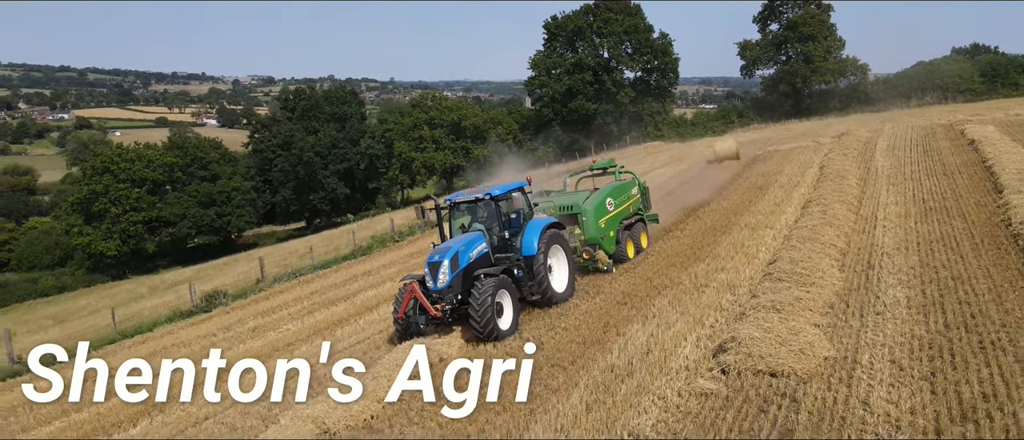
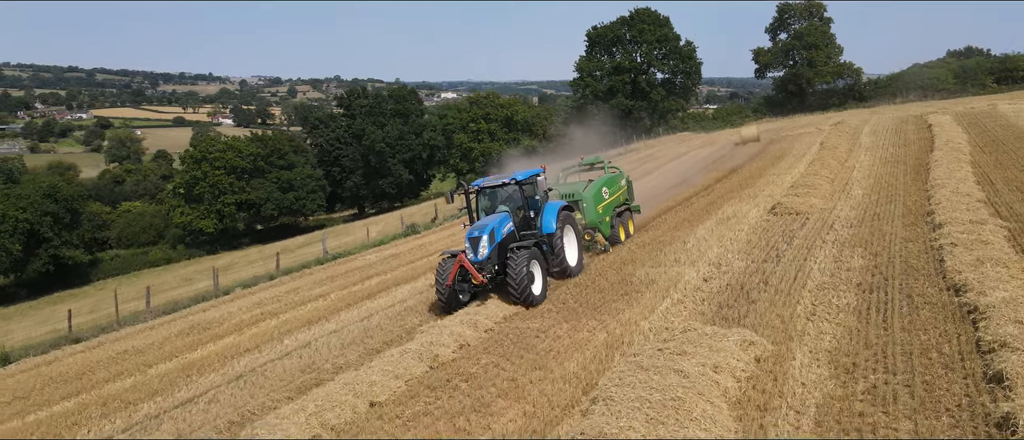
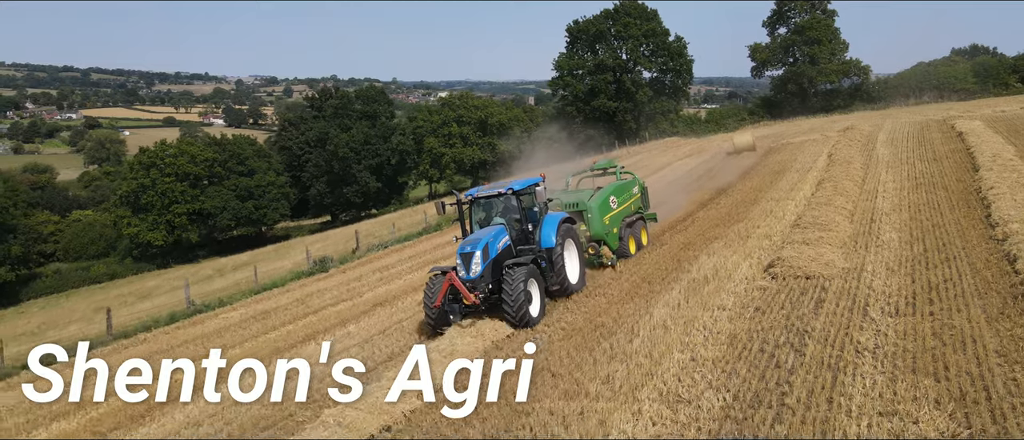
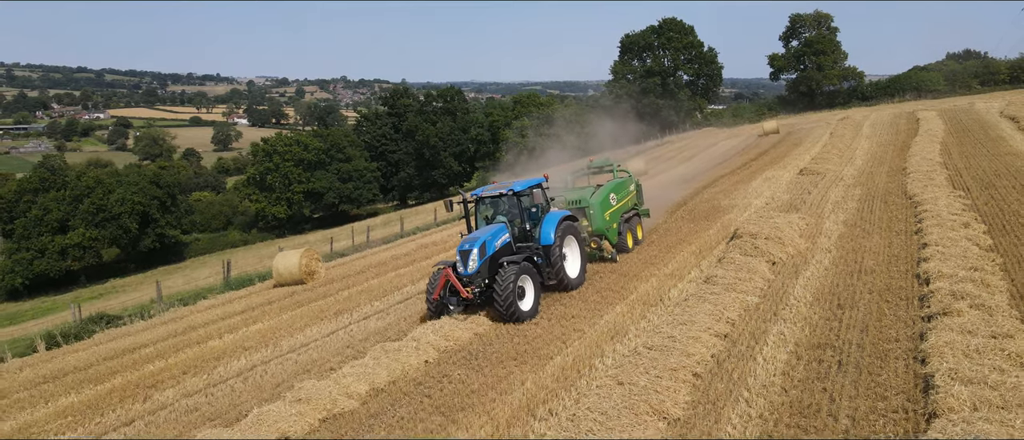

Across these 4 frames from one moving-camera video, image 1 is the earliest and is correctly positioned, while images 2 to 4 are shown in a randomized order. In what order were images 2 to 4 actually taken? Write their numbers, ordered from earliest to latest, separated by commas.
3, 2, 4
